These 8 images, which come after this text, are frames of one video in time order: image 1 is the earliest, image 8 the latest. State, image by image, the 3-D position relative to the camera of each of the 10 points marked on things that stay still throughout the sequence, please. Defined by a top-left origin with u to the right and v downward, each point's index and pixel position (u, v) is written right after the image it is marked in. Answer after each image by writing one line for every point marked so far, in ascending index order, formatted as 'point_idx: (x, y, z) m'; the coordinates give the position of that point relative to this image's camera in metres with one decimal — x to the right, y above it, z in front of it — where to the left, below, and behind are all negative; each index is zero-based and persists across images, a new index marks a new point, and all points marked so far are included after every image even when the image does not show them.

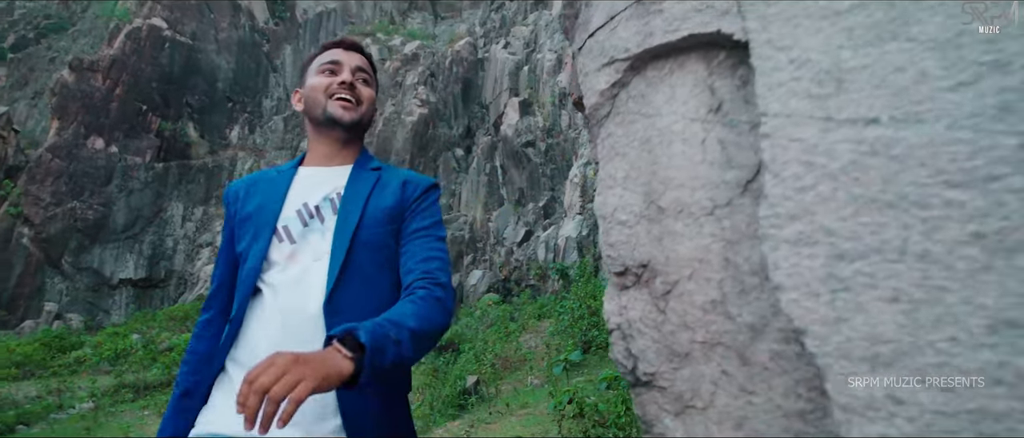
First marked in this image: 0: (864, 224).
0: (+0.3, 0.0, +0.6) m
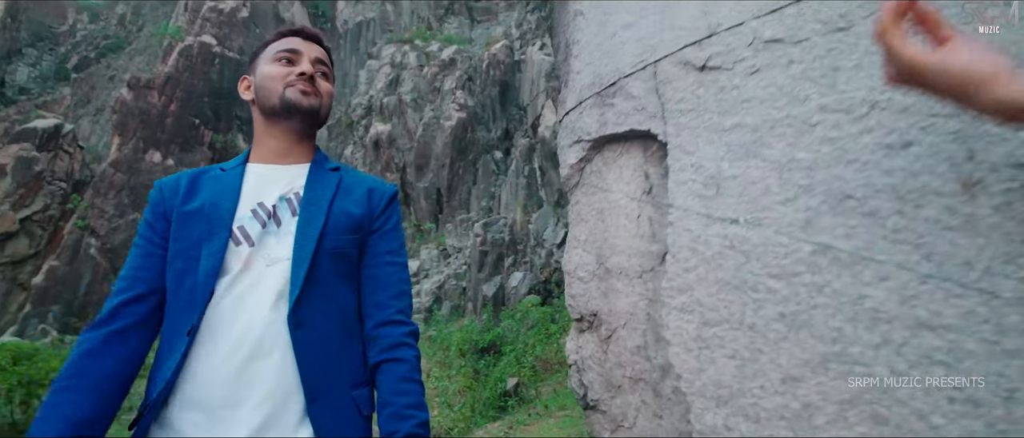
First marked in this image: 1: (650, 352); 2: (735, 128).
0: (+0.3, -0.1, +0.8) m
1: (+0.2, -0.2, +0.9) m
2: (+0.3, +0.1, +0.9) m
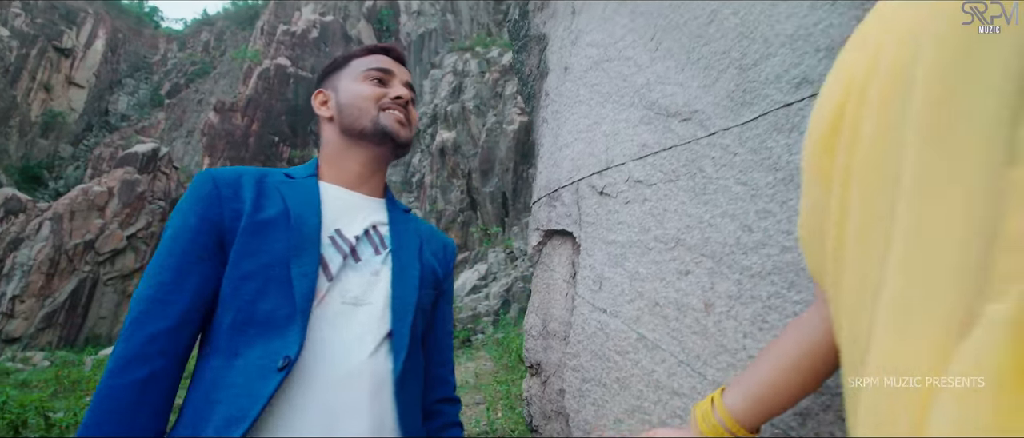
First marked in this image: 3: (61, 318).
0: (+0.2, -0.3, +1.3) m
1: (+0.1, -0.4, +1.4) m
2: (+0.2, 0.0, +1.3) m
3: (-8.3, -1.8, +10.8) m
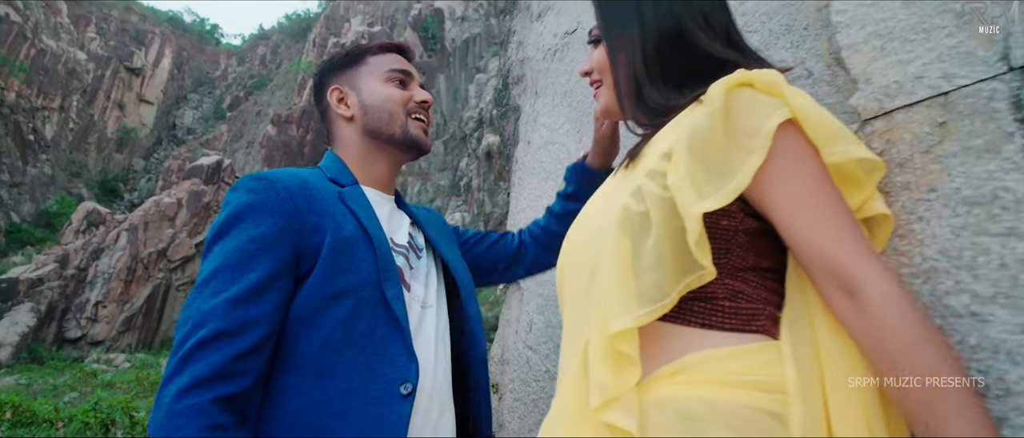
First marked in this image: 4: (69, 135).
0: (0.0, -0.5, +1.7) m
1: (0.0, -0.6, +1.8) m
2: (+0.1, -0.2, +1.7) m
3: (-7.6, -2.1, +11.9) m
4: (-13.8, +2.6, +18.4) m
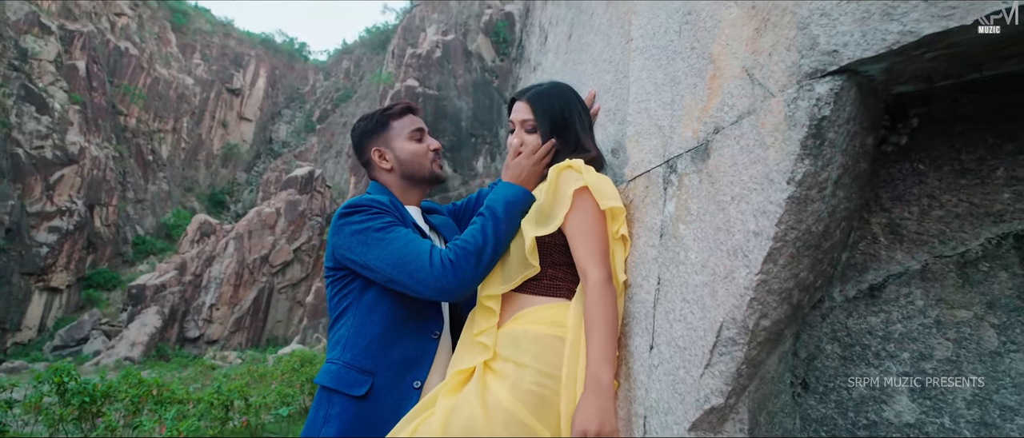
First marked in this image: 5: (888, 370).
0: (0.0, -0.5, +2.4) m
1: (0.0, -0.6, +2.5) m
2: (0.0, -0.3, +2.5) m
3: (-6.1, -2.4, +13.6) m
4: (-11.6, +2.2, +20.9) m
5: (+0.7, -0.3, +1.0) m
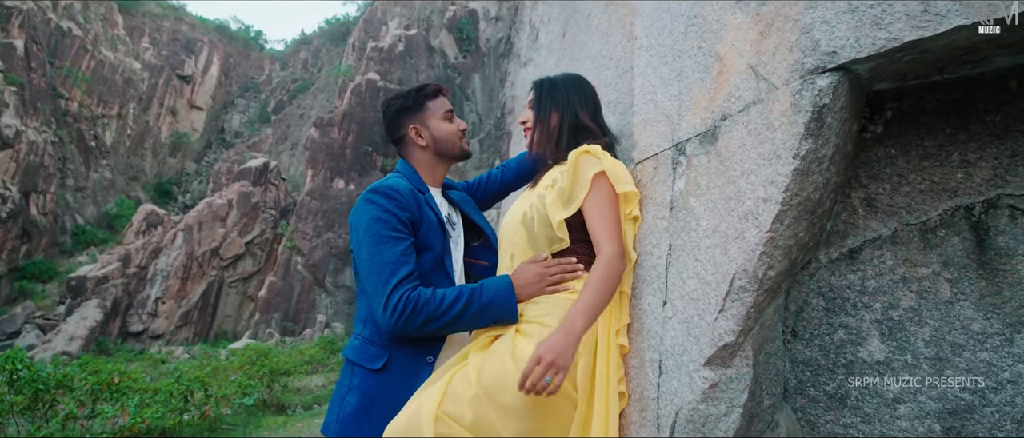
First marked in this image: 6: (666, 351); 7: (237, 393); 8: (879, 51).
0: (0.0, -0.5, +2.6) m
1: (-0.1, -0.6, +2.7) m
2: (0.0, -0.2, +2.7) m
3: (-7.0, -2.1, +13.3) m
4: (-12.8, +2.6, +20.2) m
5: (+0.7, -0.2, +1.3) m
6: (+0.3, -0.3, +1.3) m
7: (-3.1, -2.0, +6.7) m
8: (+0.6, +0.3, +1.1) m
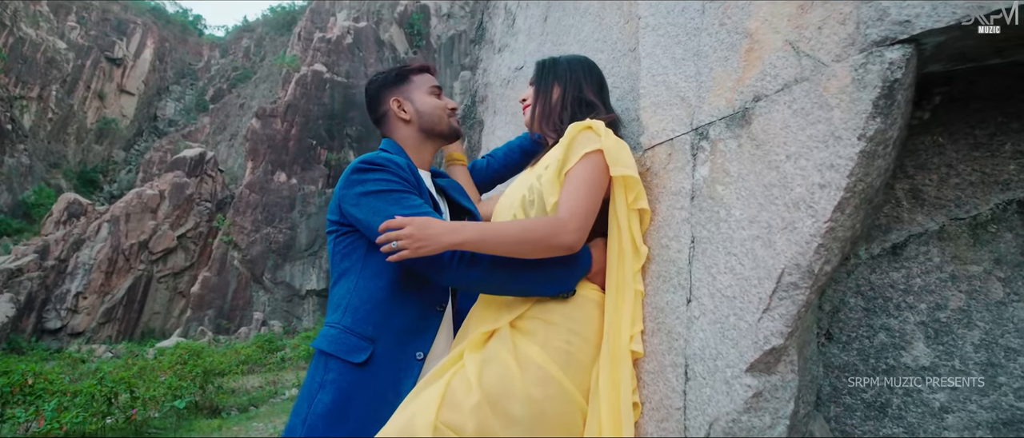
0: (-0.1, -0.4, +2.4) m
1: (-0.2, -0.5, +2.5) m
2: (-0.1, -0.2, +2.5) m
3: (-8.0, -1.9, +12.4) m
4: (-14.4, +2.9, +18.7) m
5: (+0.8, -0.2, +1.2) m
6: (+0.4, -0.3, +1.2) m
7: (-3.6, -1.8, +6.2) m
8: (+0.7, +0.3, +0.9) m
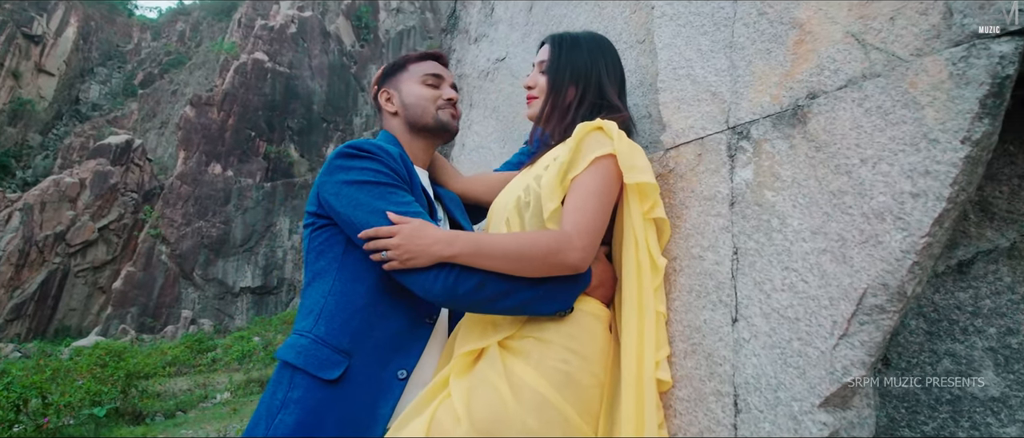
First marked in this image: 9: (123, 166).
0: (-0.2, -0.4, +2.2) m
1: (-0.3, -0.5, +2.3) m
2: (-0.2, -0.2, +2.3) m
3: (-9.1, -1.7, +11.5) m
4: (-15.9, +3.3, +17.1) m
5: (+0.8, -0.2, +1.1) m
6: (+0.4, -0.3, +1.0) m
7: (-4.1, -1.7, +5.7) m
8: (+0.8, +0.3, +0.8) m
9: (-8.5, +1.2, +13.4) m
